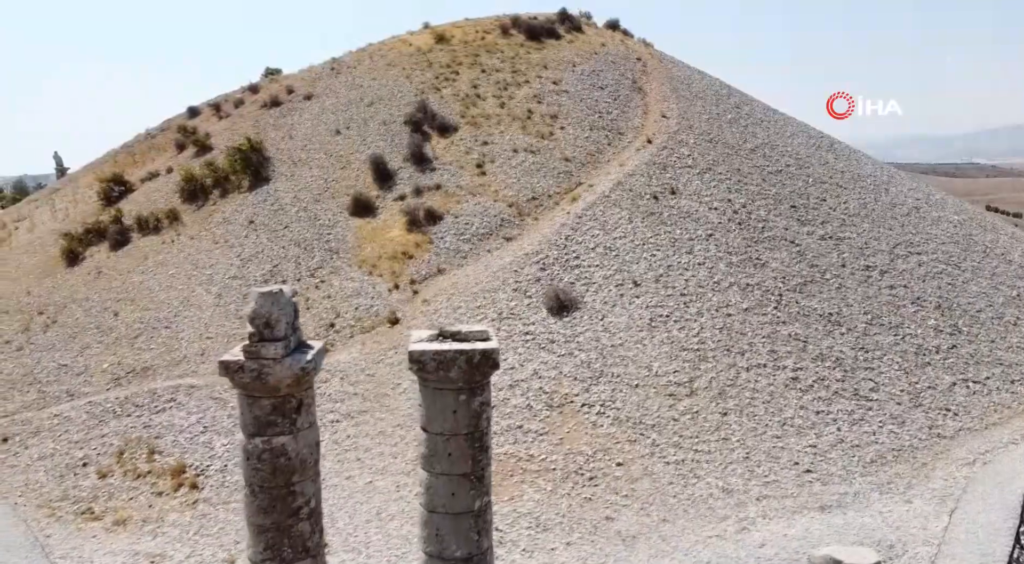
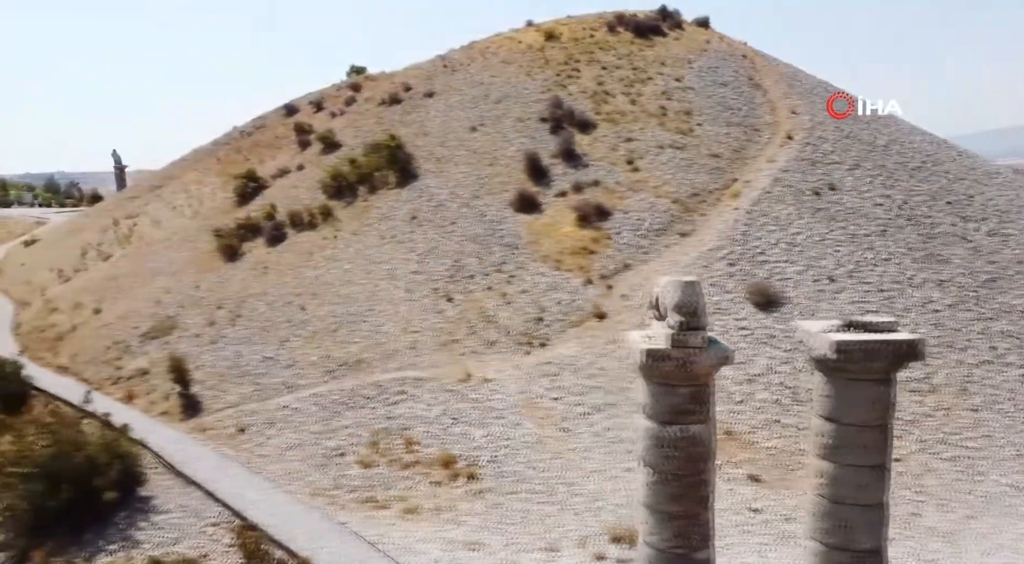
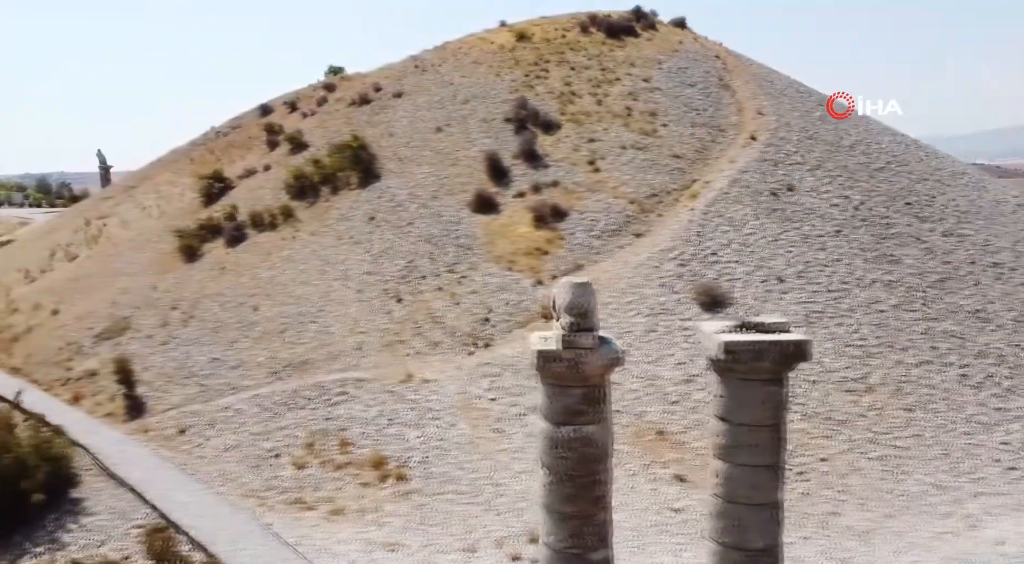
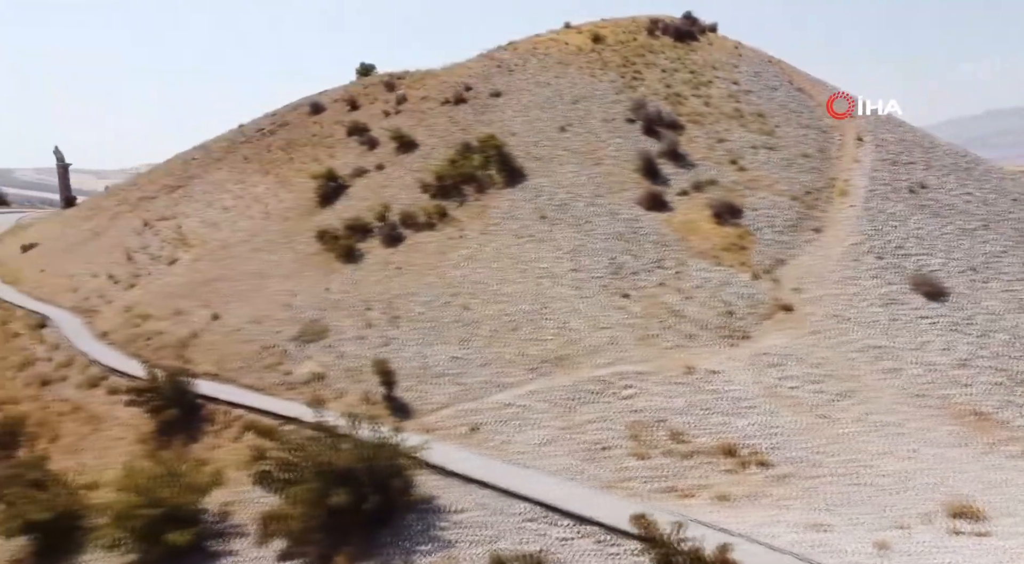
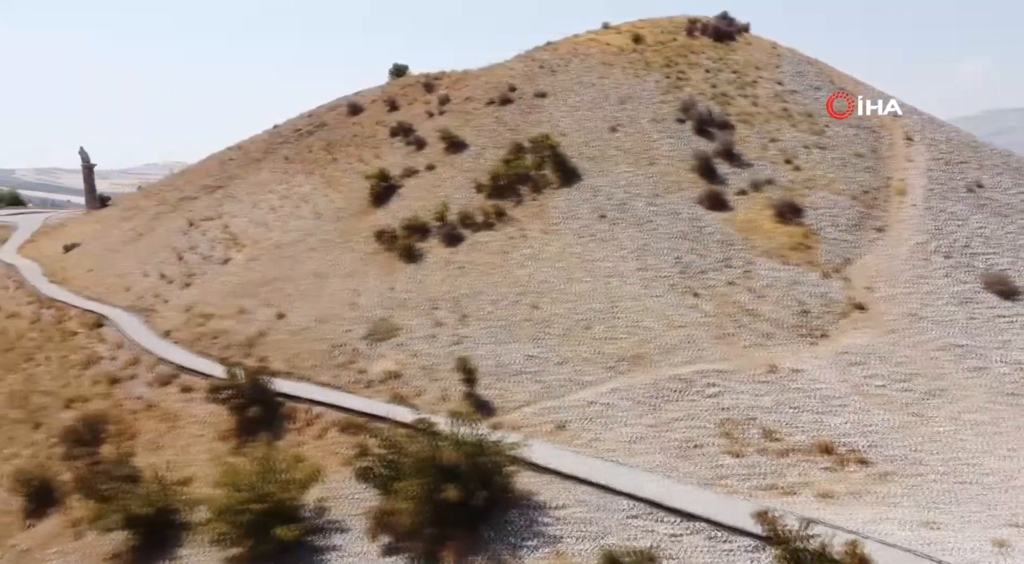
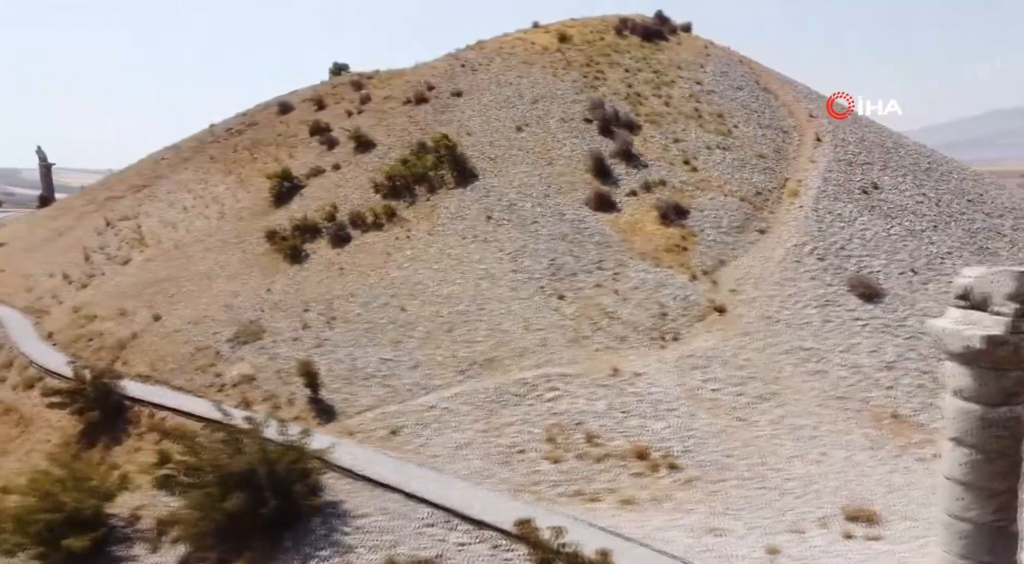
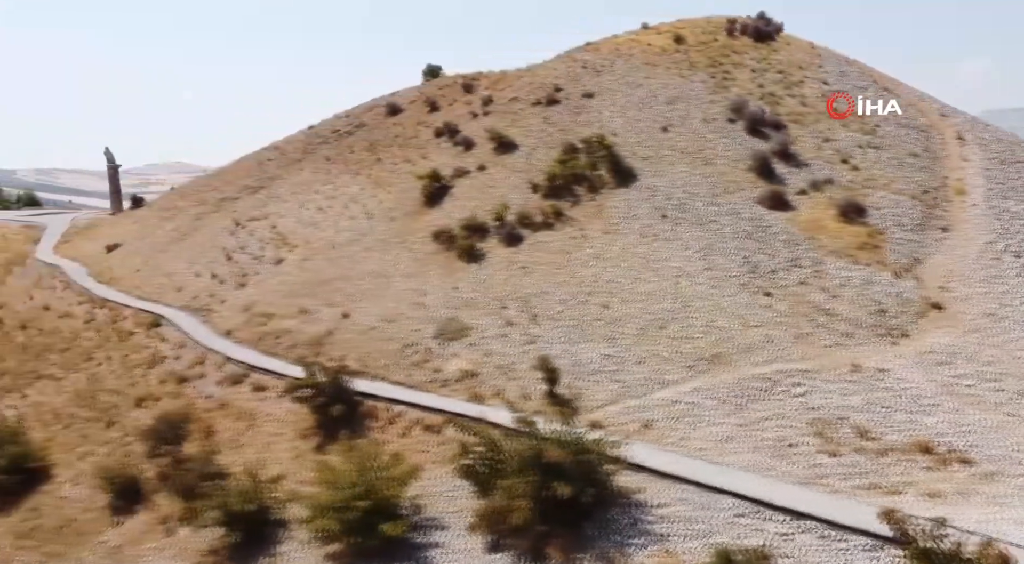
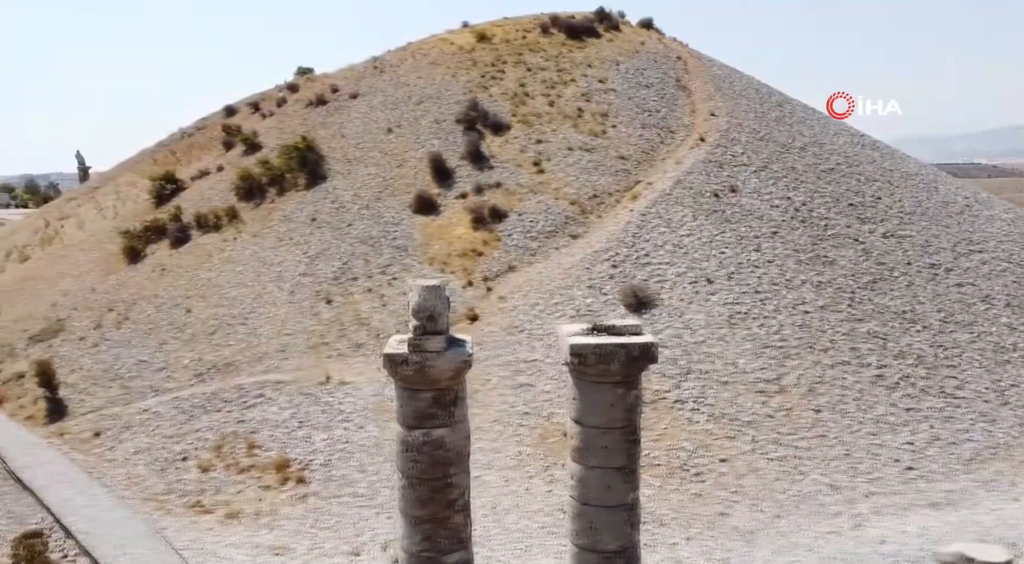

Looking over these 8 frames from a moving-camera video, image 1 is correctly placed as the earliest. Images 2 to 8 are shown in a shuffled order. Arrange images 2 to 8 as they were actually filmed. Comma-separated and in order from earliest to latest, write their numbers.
8, 3, 2, 6, 4, 5, 7
